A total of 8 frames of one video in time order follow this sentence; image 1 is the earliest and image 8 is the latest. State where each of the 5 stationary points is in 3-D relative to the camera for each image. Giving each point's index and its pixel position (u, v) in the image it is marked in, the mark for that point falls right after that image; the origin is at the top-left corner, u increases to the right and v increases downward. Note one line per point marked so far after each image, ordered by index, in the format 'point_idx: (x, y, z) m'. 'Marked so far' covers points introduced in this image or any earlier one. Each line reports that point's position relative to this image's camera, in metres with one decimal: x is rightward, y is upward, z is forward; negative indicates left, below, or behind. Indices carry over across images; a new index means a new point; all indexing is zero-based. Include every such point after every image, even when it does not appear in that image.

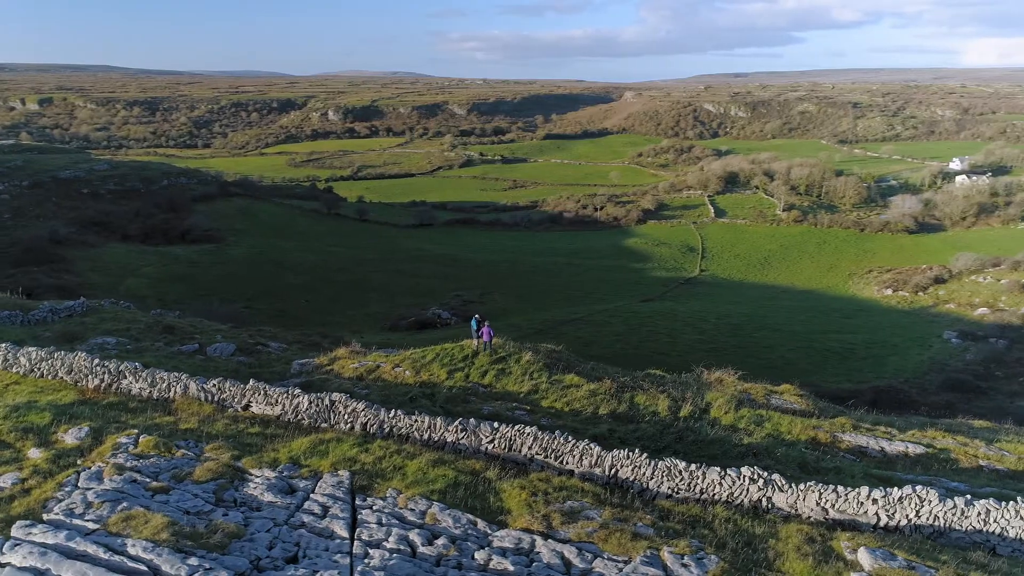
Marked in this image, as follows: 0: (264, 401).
0: (-4.4, -2.0, +10.5) m
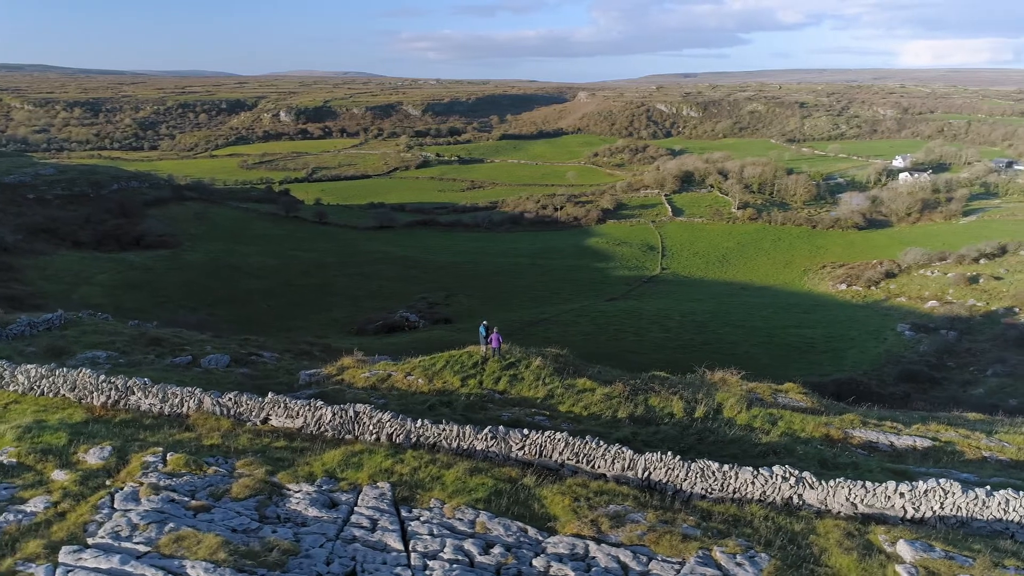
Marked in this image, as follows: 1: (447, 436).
0: (-4.0, -2.2, +10.3) m
1: (-1.1, -2.4, +9.6) m
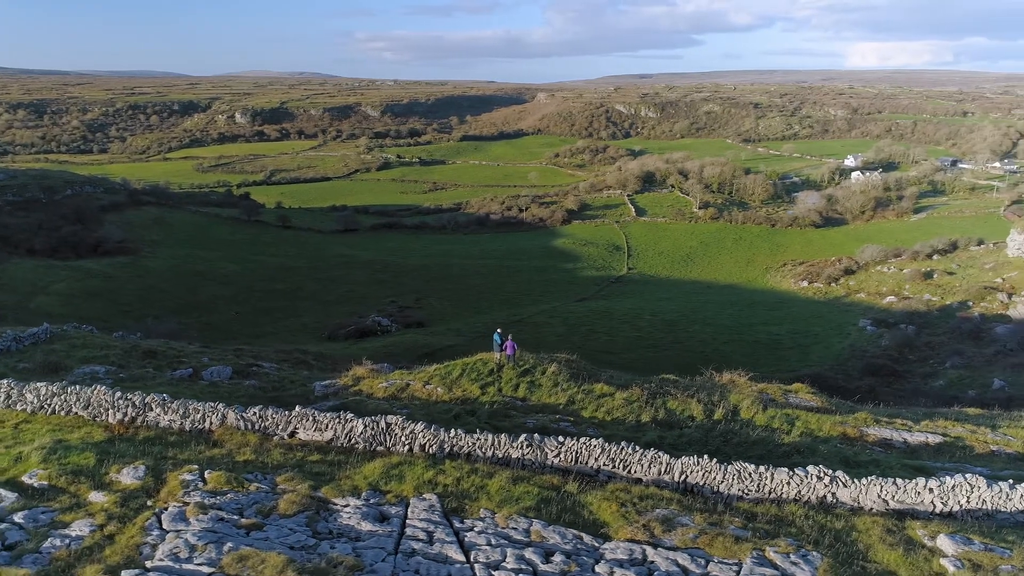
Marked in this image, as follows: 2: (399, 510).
0: (-3.5, -2.5, +10.3) m
1: (-0.5, -2.6, +9.6) m
2: (-1.5, -3.0, +7.7) m
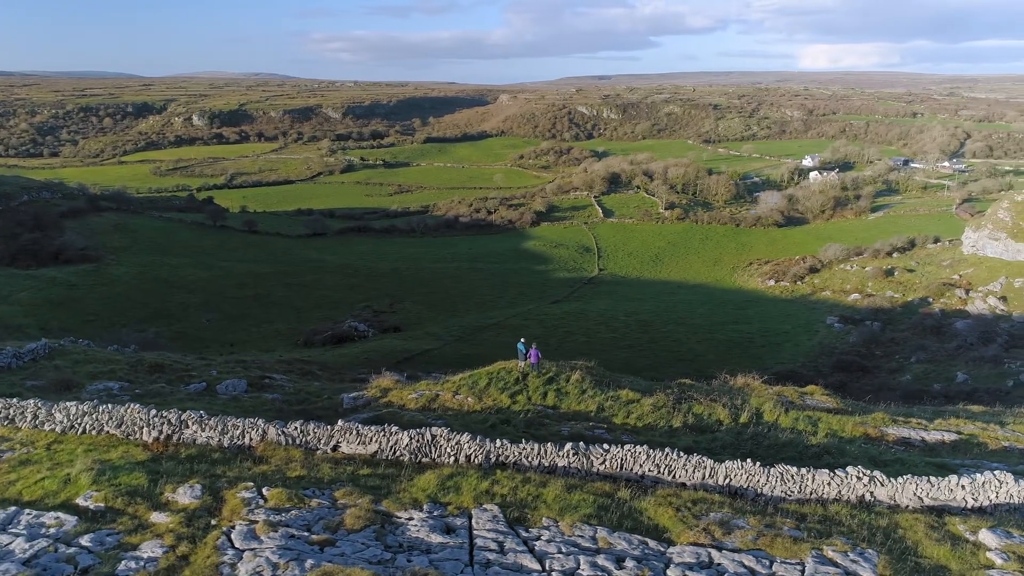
0: (-2.8, -2.7, +10.3) m
1: (+0.3, -2.8, +9.8) m
2: (-0.7, -3.2, +7.9) m
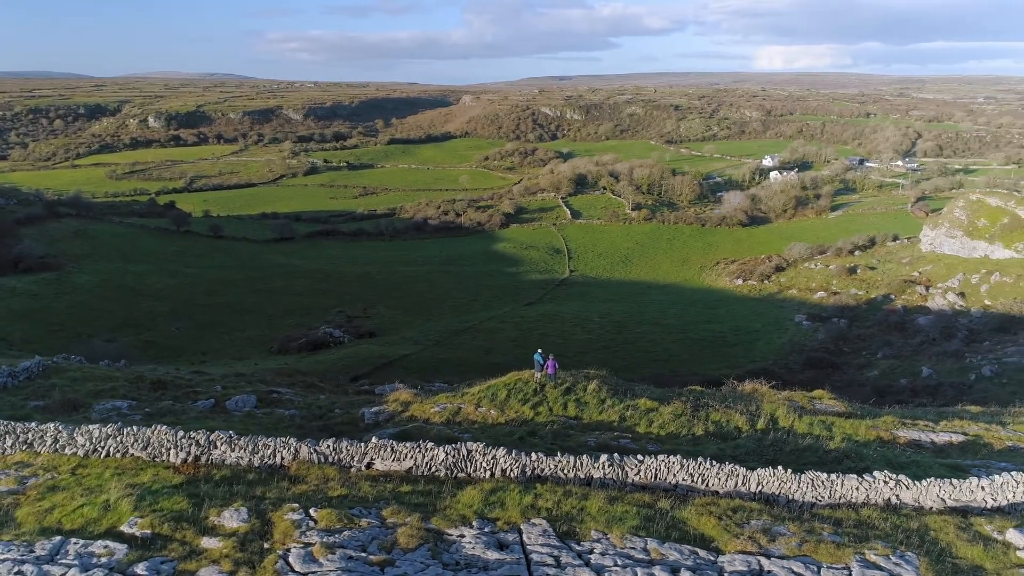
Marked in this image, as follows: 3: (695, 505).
0: (-2.2, -3.0, +10.4) m
1: (+0.9, -3.1, +10.0) m
2: (0.0, -3.4, +8.1) m
3: (+2.8, -3.3, +8.9) m
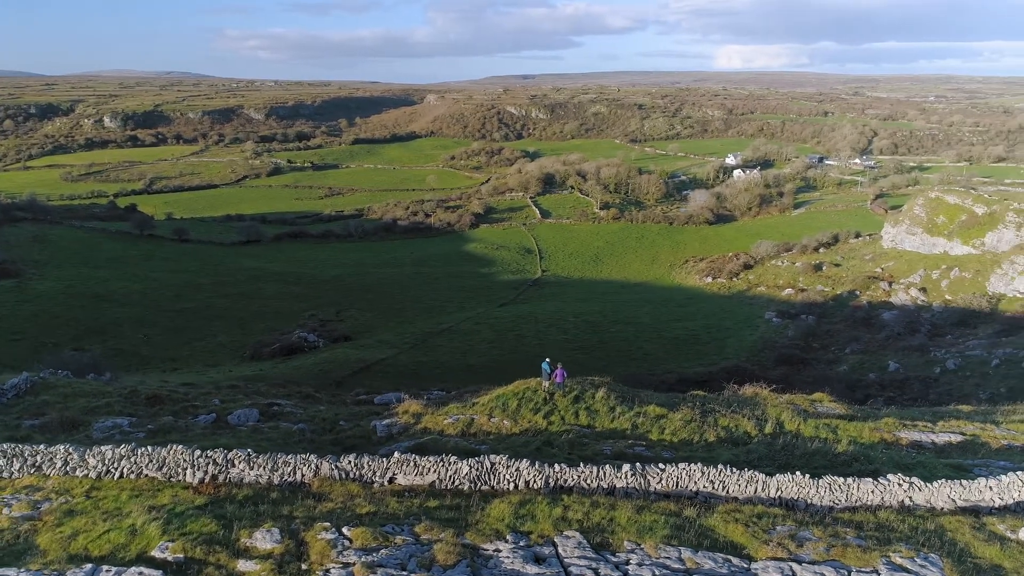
0: (-1.8, -3.3, +10.4) m
1: (+1.3, -3.3, +10.2) m
2: (+0.5, -3.7, +8.2) m
3: (+3.3, -3.5, +9.2) m
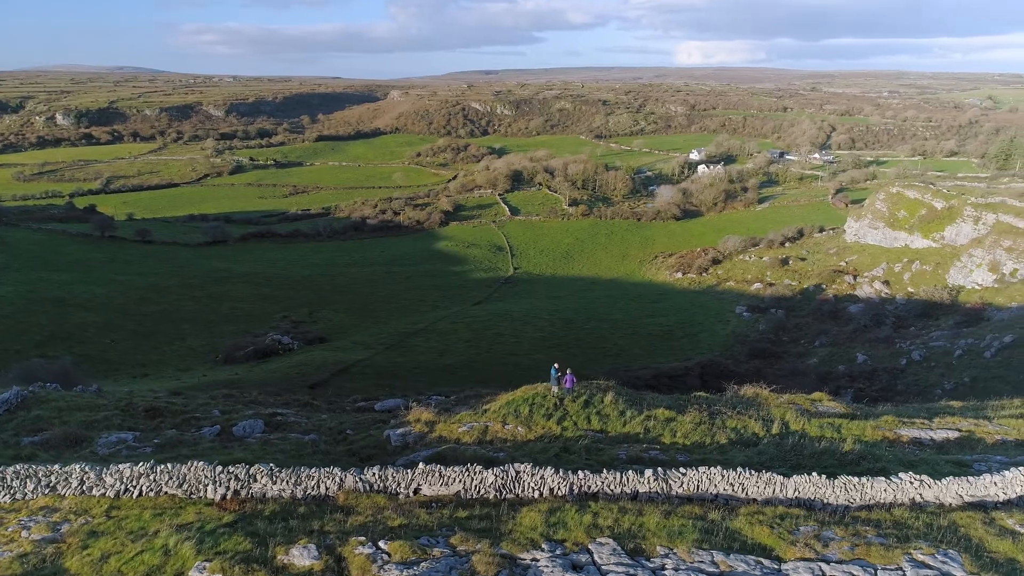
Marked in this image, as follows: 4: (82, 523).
0: (-1.3, -3.5, +10.5) m
1: (+1.7, -3.5, +10.4) m
2: (+1.1, -3.9, +8.4) m
3: (+3.8, -3.7, +9.5) m
4: (-7.1, -3.9, +9.6) m
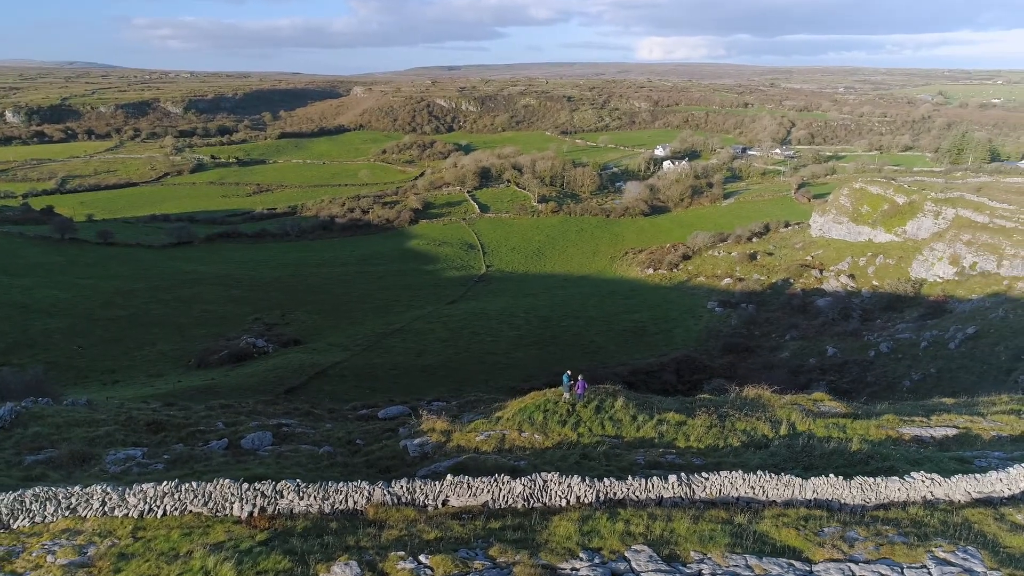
0: (-0.8, -3.7, +10.6) m
1: (+2.2, -3.7, +10.6) m
2: (+1.7, -4.1, +8.6) m
3: (+4.3, -3.9, +9.8) m
4: (-6.6, -4.2, +9.5) m
